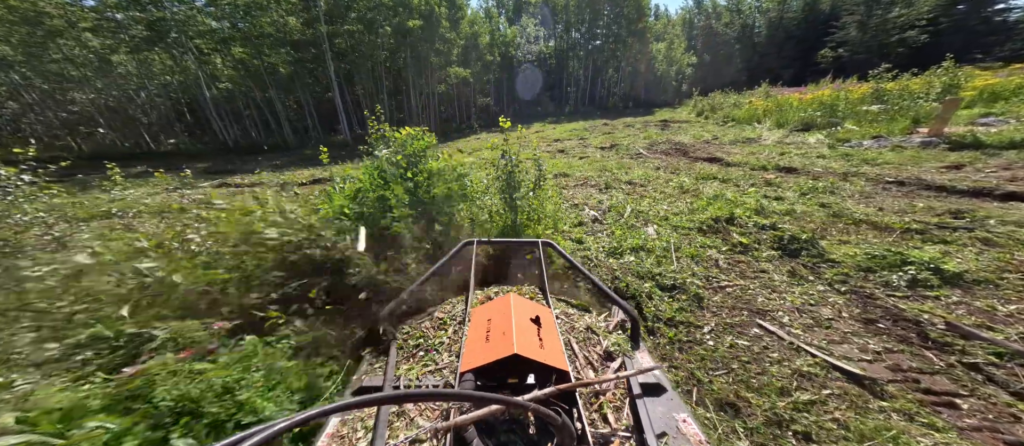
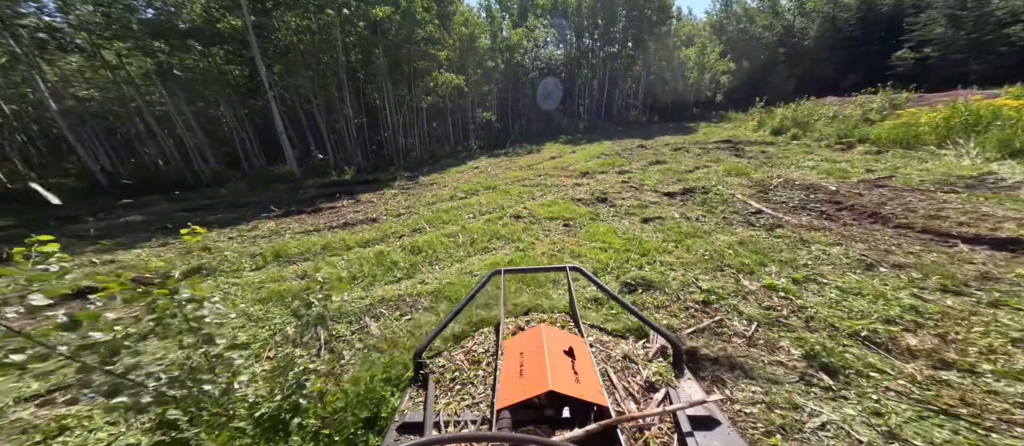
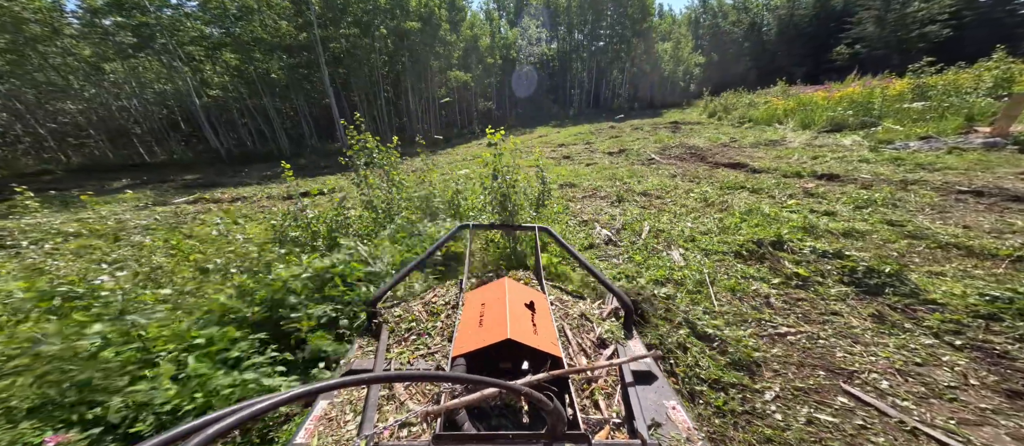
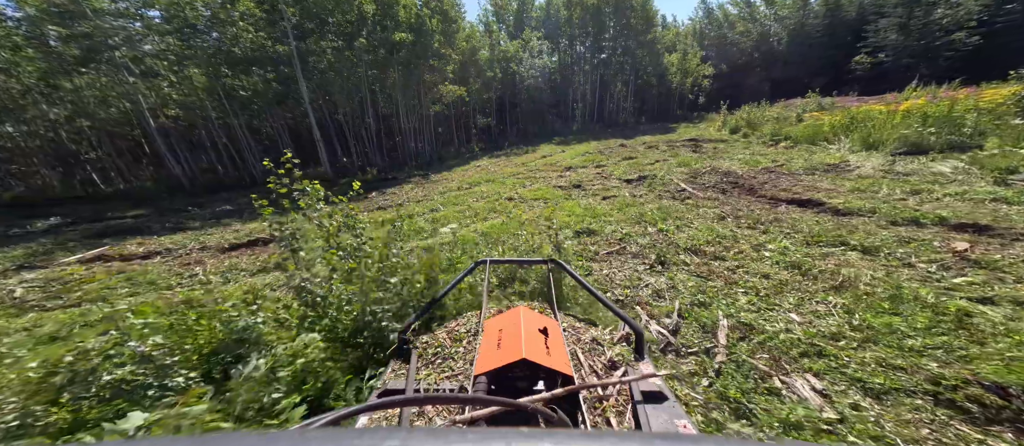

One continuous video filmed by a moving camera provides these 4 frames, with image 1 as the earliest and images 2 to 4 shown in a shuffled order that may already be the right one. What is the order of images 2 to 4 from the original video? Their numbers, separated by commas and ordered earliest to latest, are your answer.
3, 4, 2
